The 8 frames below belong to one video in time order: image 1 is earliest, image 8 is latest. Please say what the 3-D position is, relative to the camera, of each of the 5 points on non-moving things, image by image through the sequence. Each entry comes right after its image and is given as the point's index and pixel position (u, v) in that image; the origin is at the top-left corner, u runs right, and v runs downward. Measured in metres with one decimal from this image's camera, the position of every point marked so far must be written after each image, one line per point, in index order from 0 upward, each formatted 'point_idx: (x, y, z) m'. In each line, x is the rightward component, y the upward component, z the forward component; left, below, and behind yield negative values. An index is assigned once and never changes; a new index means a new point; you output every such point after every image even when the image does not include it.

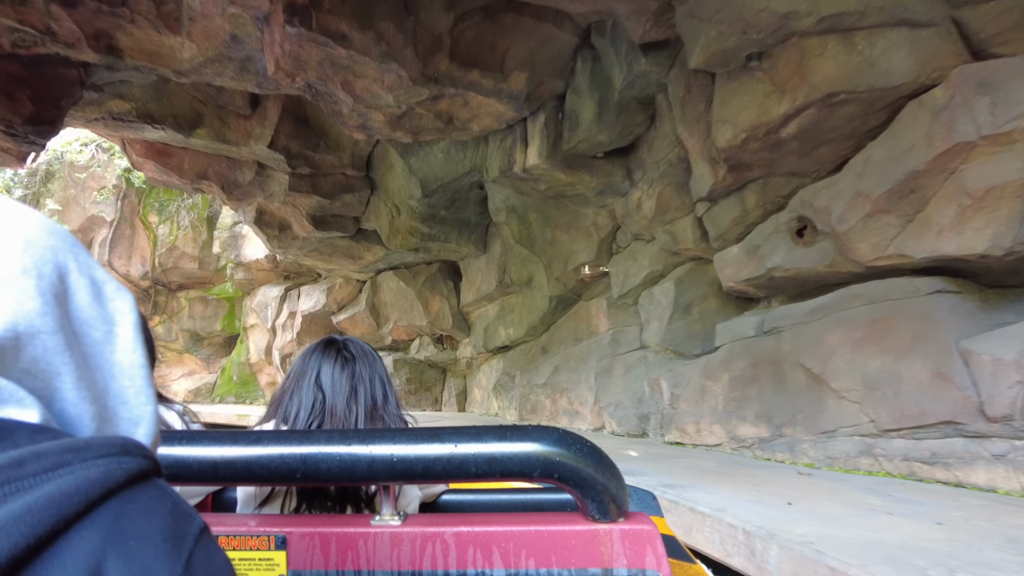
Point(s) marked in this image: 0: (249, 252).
0: (-4.0, +0.6, +9.8) m
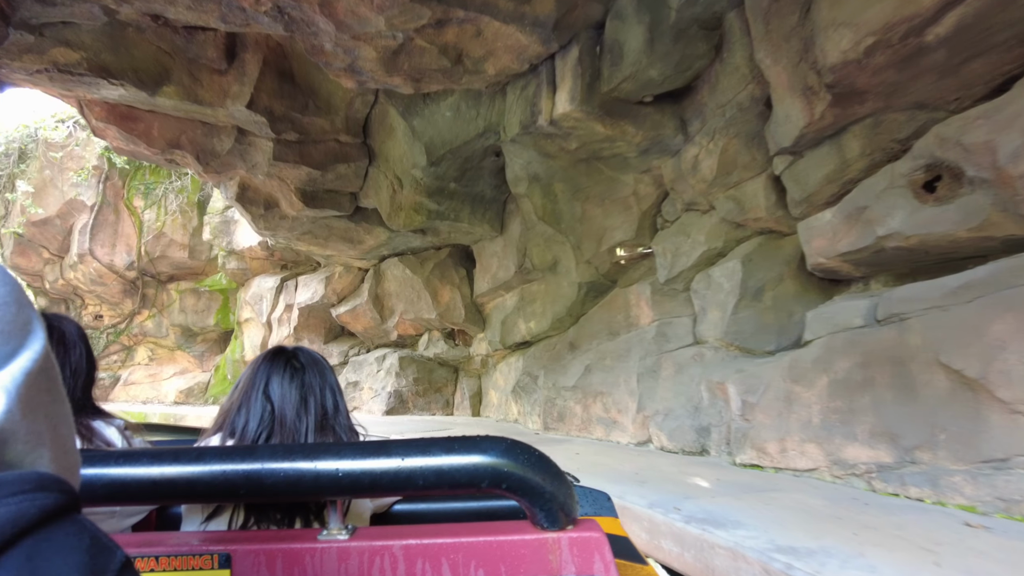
0: (-3.7, +0.7, +8.9) m
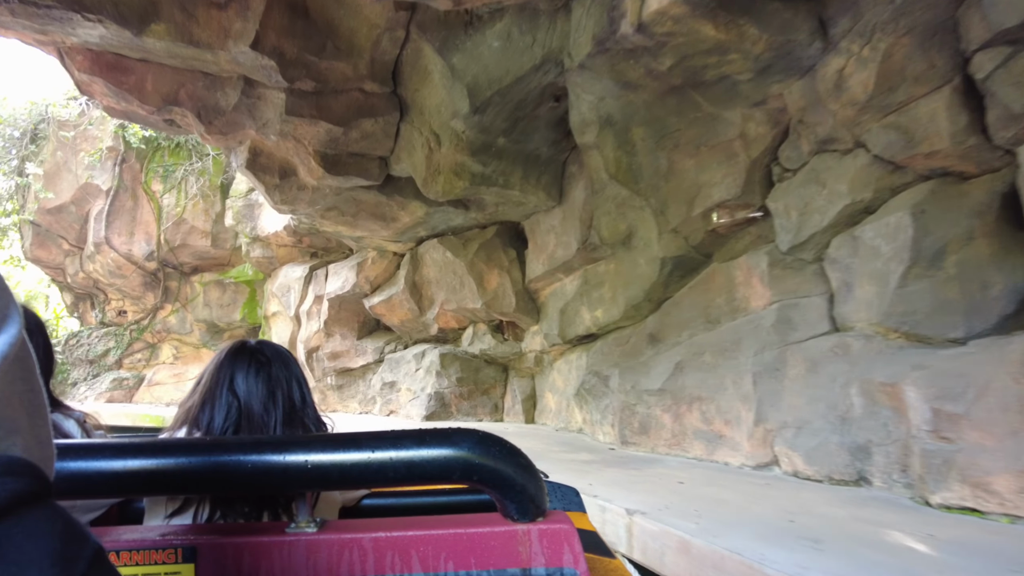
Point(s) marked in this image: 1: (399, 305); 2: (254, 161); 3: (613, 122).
0: (-3.0, +0.8, +8.0) m
1: (-1.2, -0.2, +7.0) m
2: (-2.1, +1.0, +5.2) m
3: (+0.6, +1.0, +4.1) m
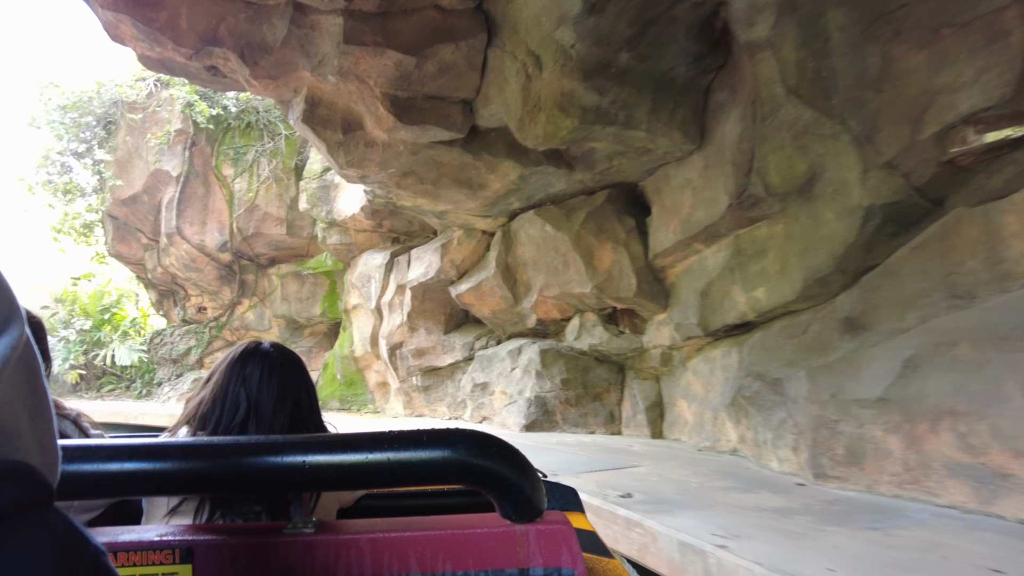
0: (-1.9, +0.9, +7.2) m
1: (-0.2, 0.0, +5.9) m
2: (-1.3, +1.2, +4.3) m
3: (+1.2, +1.2, +2.7) m
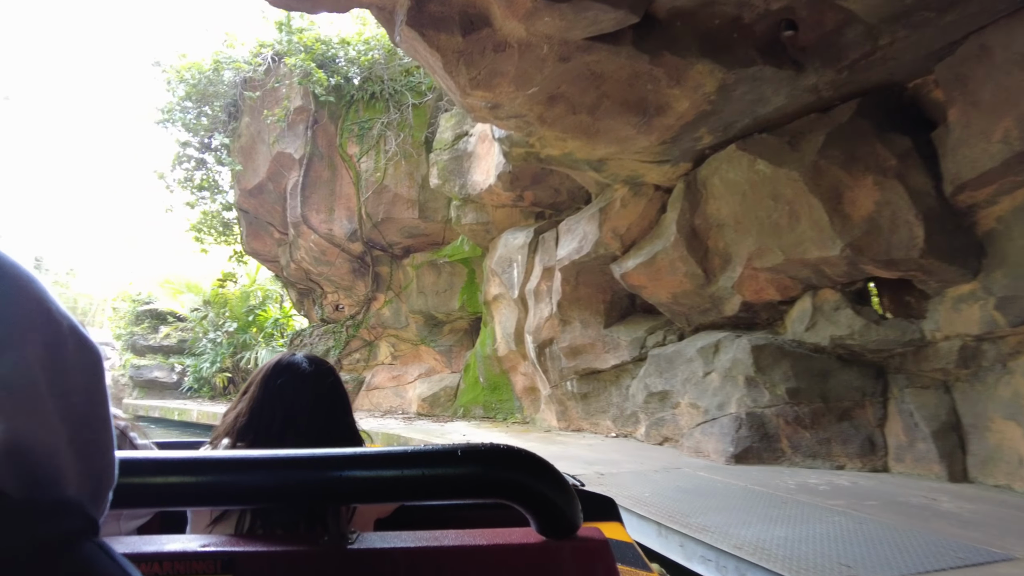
0: (-0.3, +1.1, +6.0) m
1: (+1.0, +0.1, +4.4) m
2: (-0.4, +1.3, +3.0) m
3: (+1.7, +1.4, +1.0) m
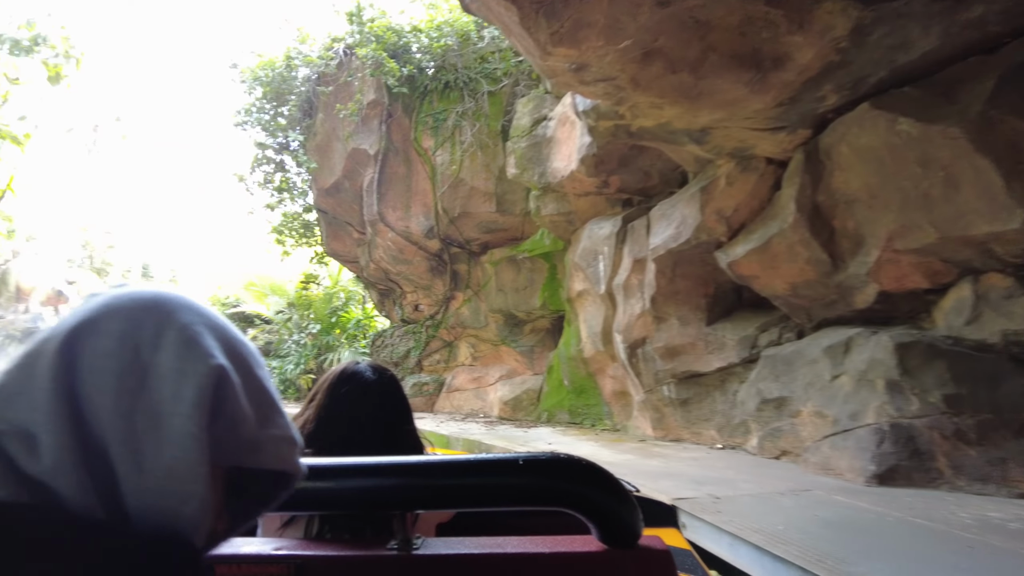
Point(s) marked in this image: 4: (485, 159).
0: (+0.4, +1.1, +5.6) m
1: (+1.6, +0.2, +3.8) m
2: (-0.1, +1.3, +2.6) m
3: (+1.8, +1.5, +0.3) m
4: (-0.3, +1.3, +6.6) m
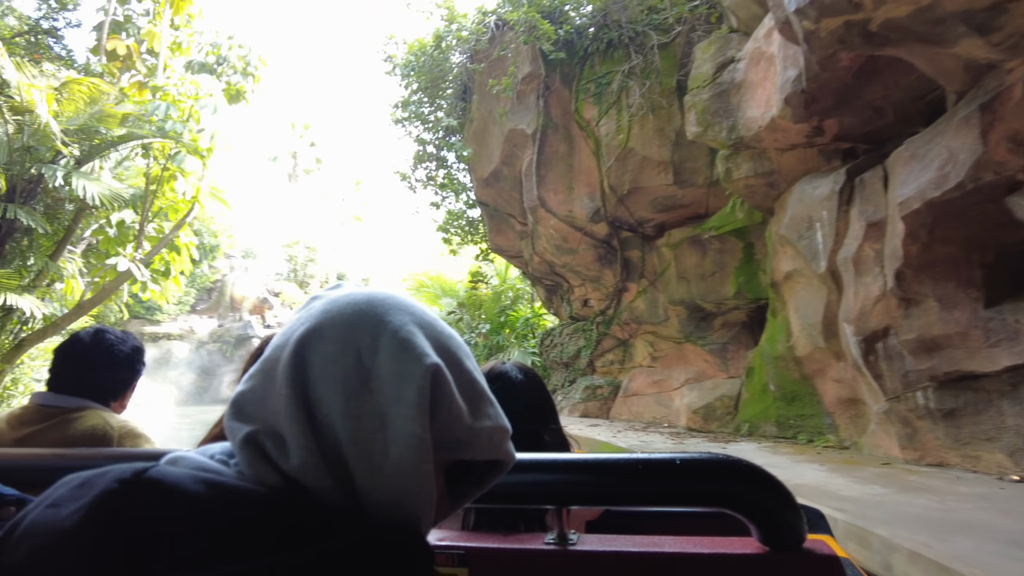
0: (+1.6, +1.2, +4.4) m
1: (+2.3, +0.4, +2.4) m
2: (+0.4, +1.4, +1.7) m
3: (+1.6, +1.6, -1.0) m
4: (+1.2, +1.4, +5.6) m
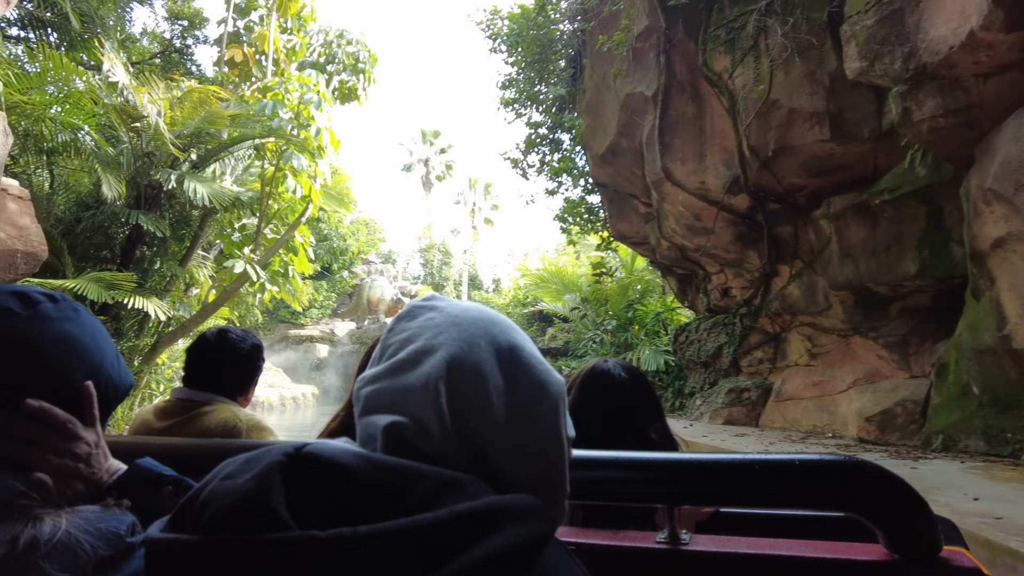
0: (+2.2, +1.4, +3.3) m
1: (+2.5, +0.6, +1.1) m
2: (+0.4, +1.5, +0.9) m
3: (+1.0, +1.8, -2.0) m
4: (+2.0, +1.6, +4.5) m
